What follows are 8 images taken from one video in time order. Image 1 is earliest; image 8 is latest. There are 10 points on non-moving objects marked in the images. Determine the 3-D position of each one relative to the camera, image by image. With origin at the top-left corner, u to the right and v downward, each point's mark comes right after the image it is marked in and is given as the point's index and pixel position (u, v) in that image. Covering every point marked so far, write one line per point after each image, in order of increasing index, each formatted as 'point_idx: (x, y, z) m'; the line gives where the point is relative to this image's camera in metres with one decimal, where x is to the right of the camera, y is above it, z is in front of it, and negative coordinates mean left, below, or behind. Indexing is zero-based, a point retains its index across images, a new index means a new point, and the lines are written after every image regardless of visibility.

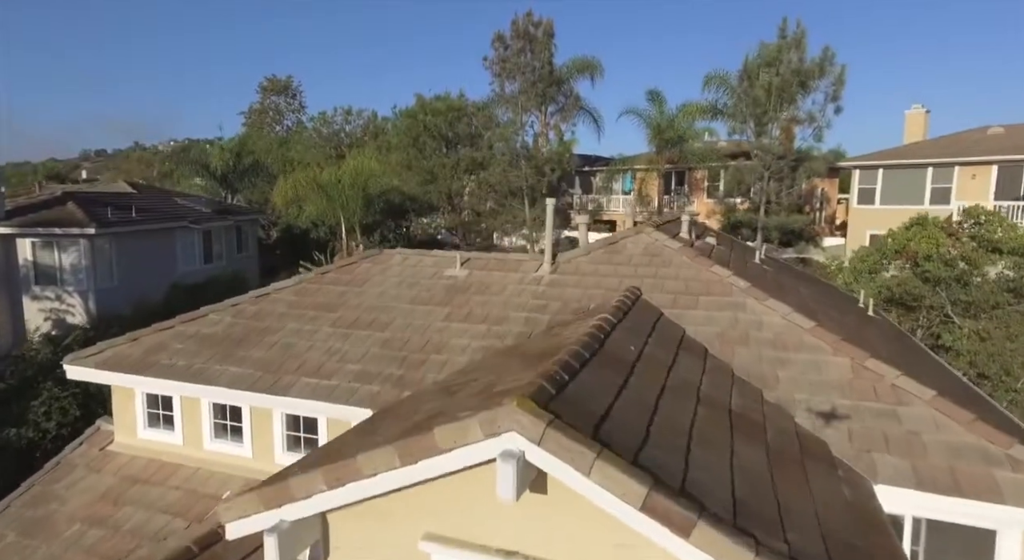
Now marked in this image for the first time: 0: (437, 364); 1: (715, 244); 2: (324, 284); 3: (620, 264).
0: (-0.8, -0.9, +6.6) m
1: (+3.1, +0.5, +10.0) m
2: (-2.5, -0.1, +8.5) m
3: (+1.3, +0.2, +8.0) m
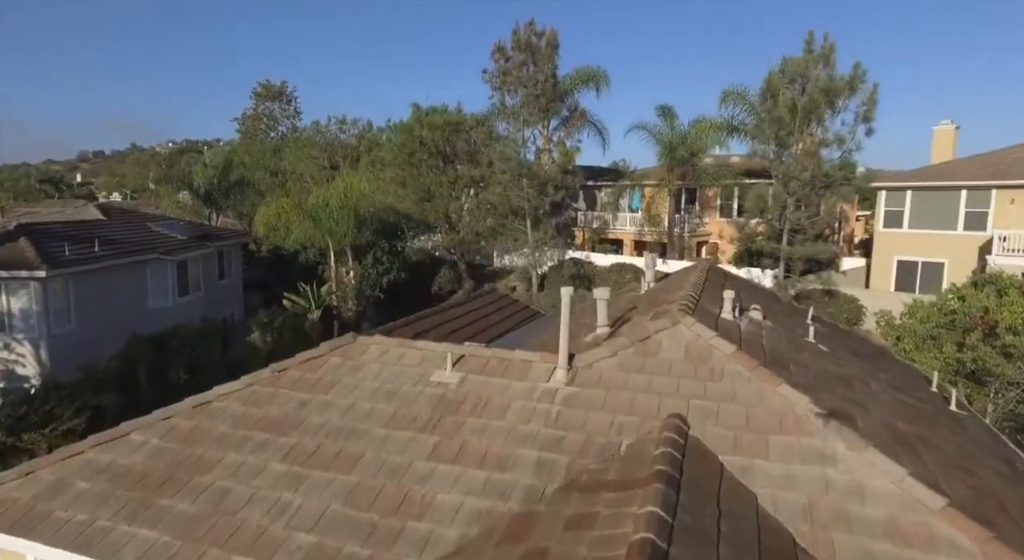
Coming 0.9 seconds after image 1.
0: (-0.7, -2.0, +4.8) m
1: (+3.2, -0.5, +8.2) m
2: (-2.4, -1.2, +6.8) m
3: (+1.4, -0.9, +6.2) m
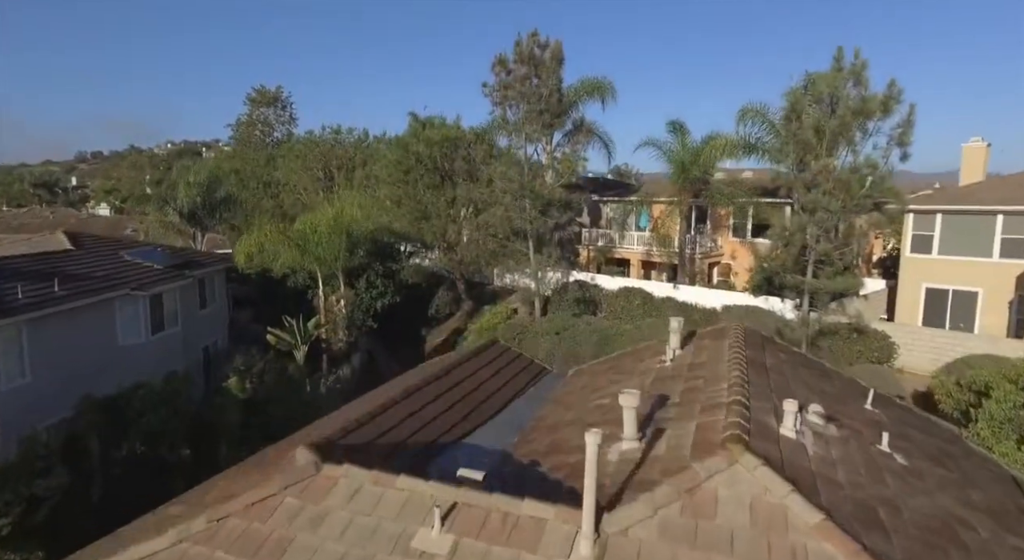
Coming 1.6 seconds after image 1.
0: (-0.7, -3.0, +3.2) m
1: (+3.2, -1.6, +6.6) m
2: (-2.4, -2.2, +5.2) m
3: (+1.4, -1.9, +4.6) m
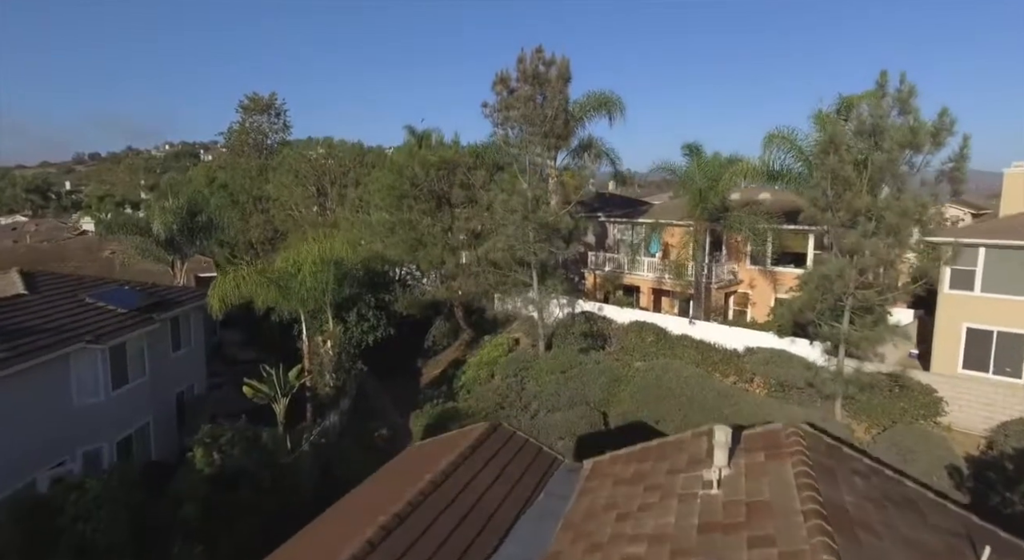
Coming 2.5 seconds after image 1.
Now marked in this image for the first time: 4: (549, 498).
0: (-0.6, -4.3, +1.3) m
1: (+3.3, -2.9, +4.6) m
2: (-2.3, -3.5, +3.2) m
3: (+1.5, -3.2, +2.6) m
4: (+0.6, -3.2, +9.6) m
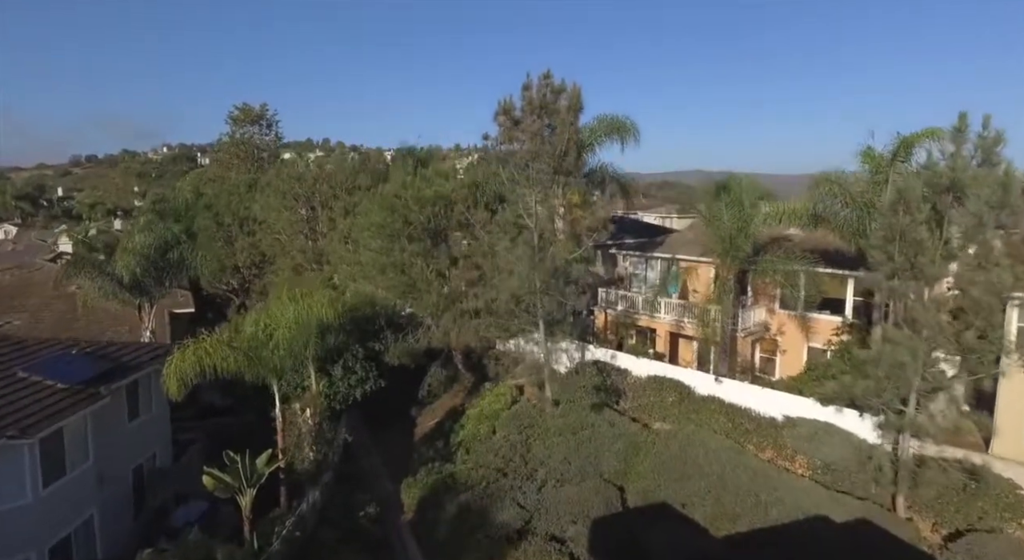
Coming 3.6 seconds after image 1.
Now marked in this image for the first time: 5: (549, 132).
0: (-0.4, -6.0, -1.4) m
1: (+3.5, -4.6, +2.0) m
2: (-2.2, -5.2, +0.6) m
3: (+1.7, -4.9, 0.0) m
4: (+0.7, -5.0, +7.0) m
5: (+1.2, +4.6, +20.1) m
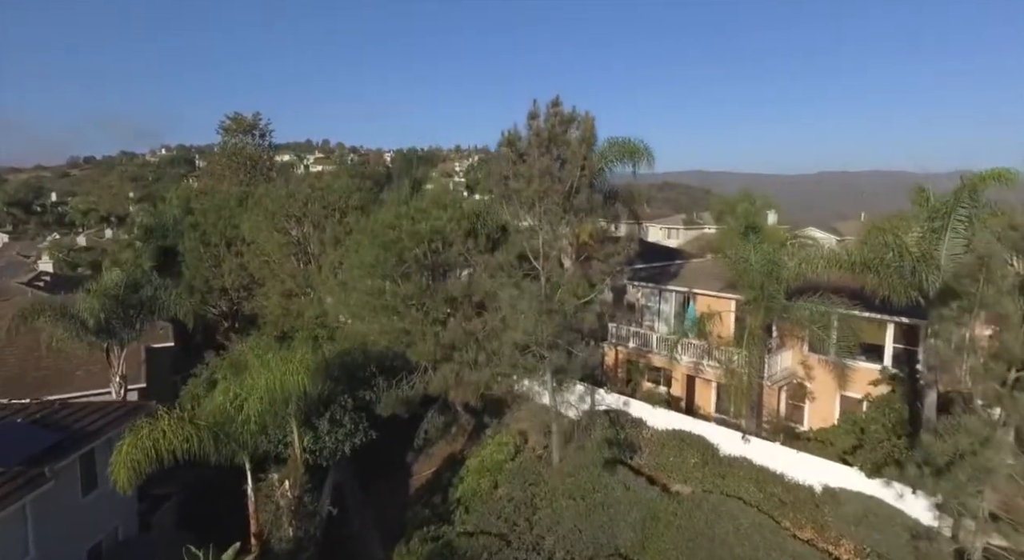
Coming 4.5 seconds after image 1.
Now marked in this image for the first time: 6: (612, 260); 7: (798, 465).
0: (-0.3, -7.4, -3.5) m
1: (+3.6, -6.0, -0.1) m
2: (-2.0, -6.6, -1.5) m
3: (+1.8, -6.3, -2.1) m
4: (+0.8, -6.4, +4.9) m
5: (+1.3, +3.2, +18.0) m
6: (+2.9, +0.6, +18.5) m
7: (+7.8, -5.0, +17.5) m
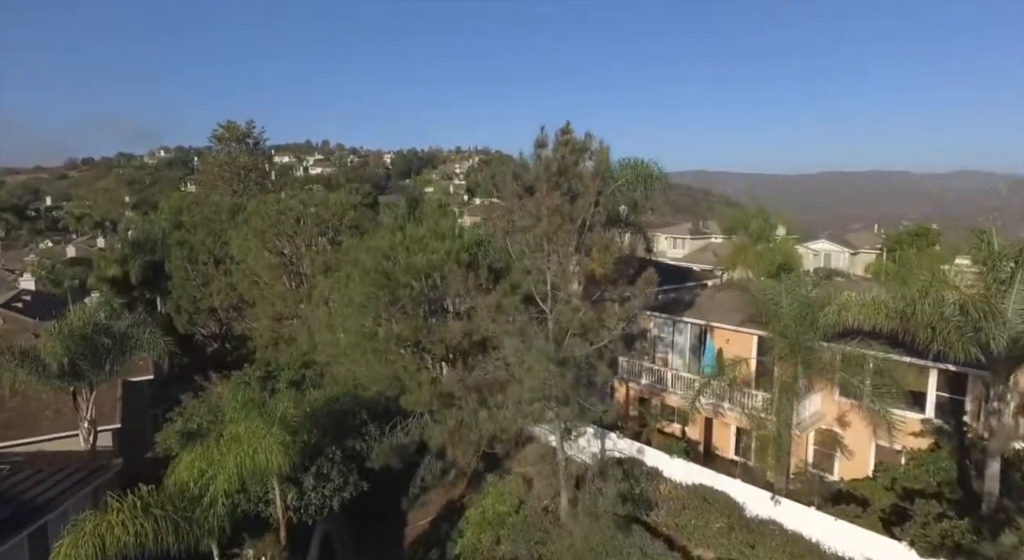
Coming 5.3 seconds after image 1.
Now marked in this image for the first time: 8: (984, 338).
0: (-0.2, -8.5, -5.3) m
1: (+3.7, -7.1, -2.0) m
2: (-1.9, -7.7, -3.4) m
3: (+1.9, -7.5, -4.0) m
4: (+1.0, -7.5, +3.0) m
5: (+1.4, +2.0, +16.1) m
6: (+3.0, -0.6, +16.6) m
7: (+7.9, -6.2, +15.6) m
8: (+9.6, -1.2, +13.1) m
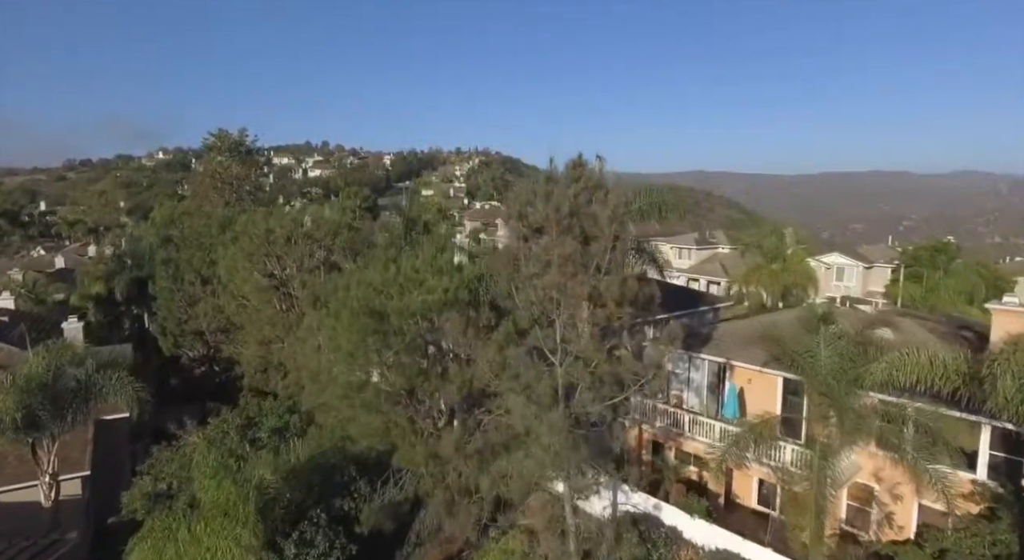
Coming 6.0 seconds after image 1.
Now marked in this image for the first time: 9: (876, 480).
0: (-0.1, -9.7, -7.2) m
1: (+3.8, -8.3, -3.8) m
2: (-1.8, -8.9, -5.3) m
3: (+2.0, -8.7, -5.8) m
4: (+1.1, -8.7, +1.1) m
5: (+1.5, +0.9, +14.3) m
6: (+3.1, -1.8, +14.8) m
7: (+8.0, -7.4, +13.7) m
8: (+9.8, -2.3, +11.2) m
9: (+10.4, -5.7, +18.2) m
